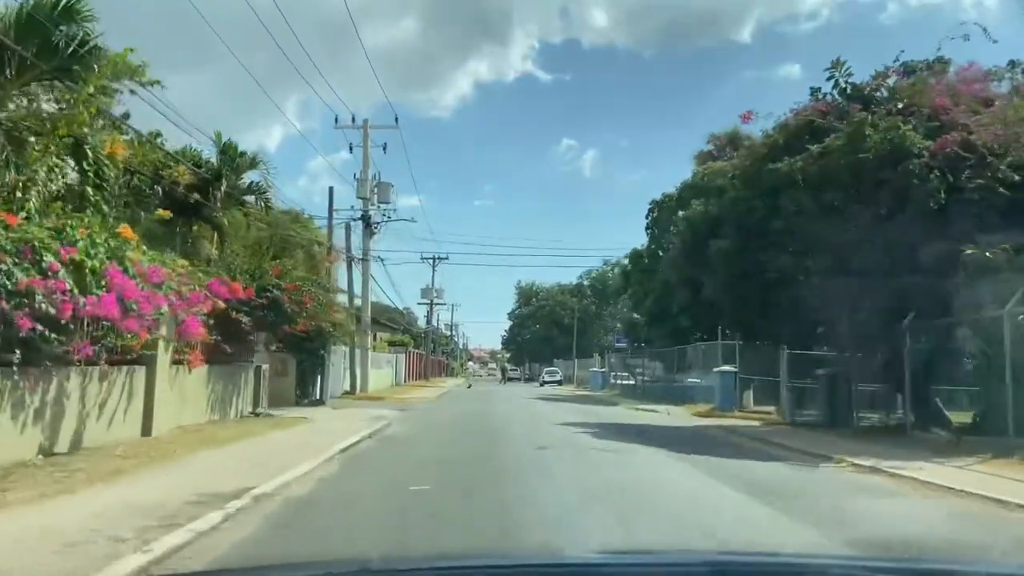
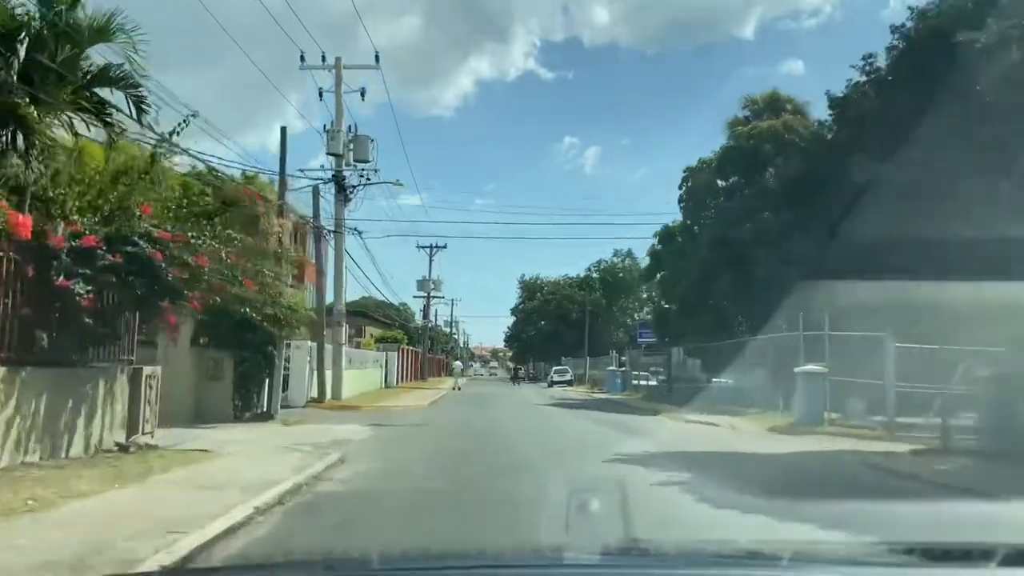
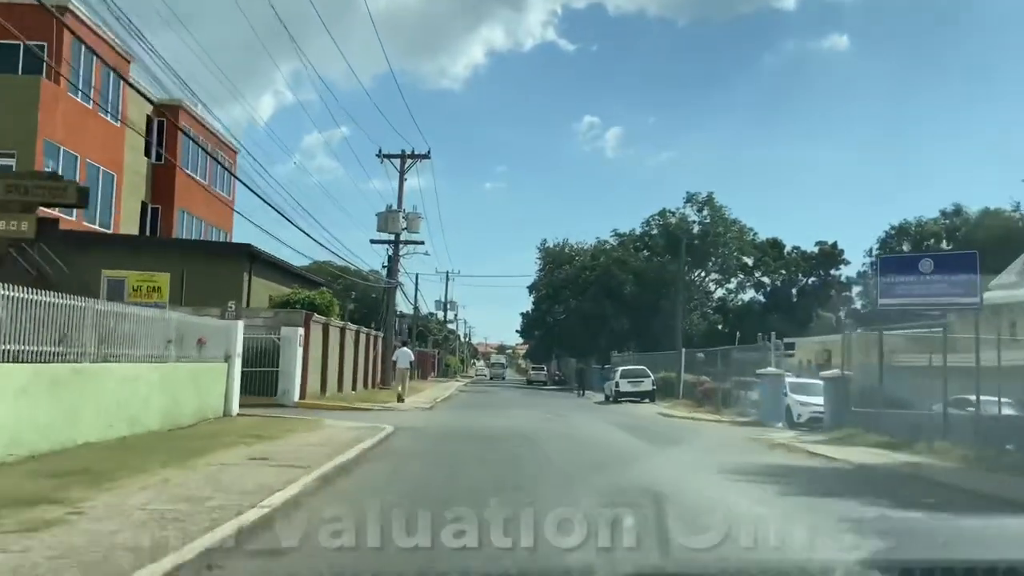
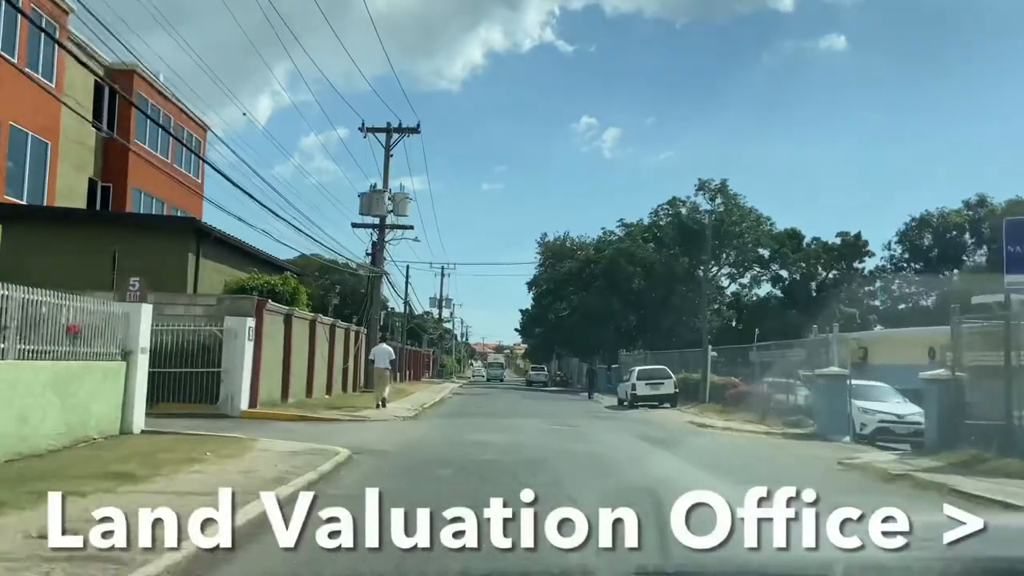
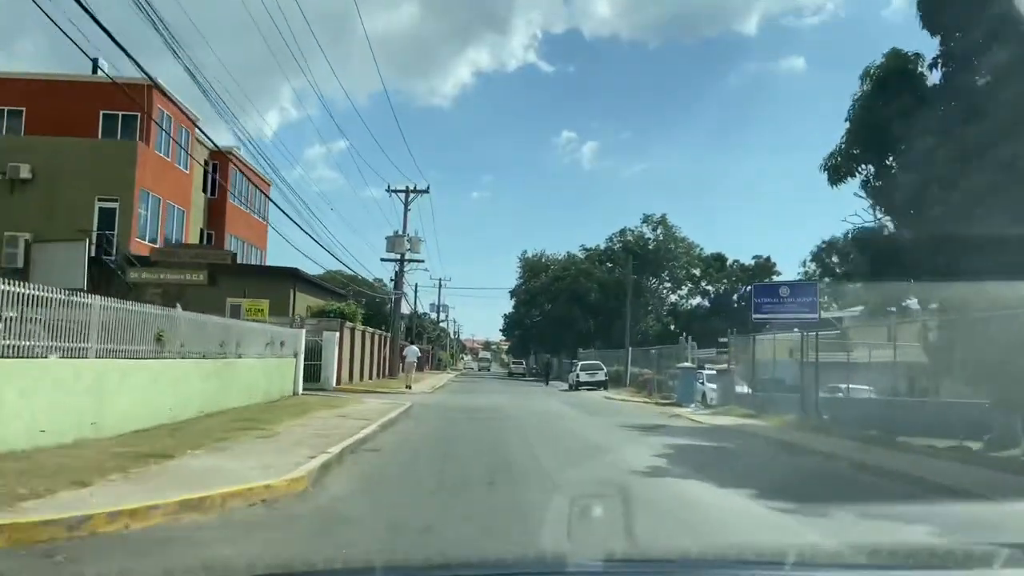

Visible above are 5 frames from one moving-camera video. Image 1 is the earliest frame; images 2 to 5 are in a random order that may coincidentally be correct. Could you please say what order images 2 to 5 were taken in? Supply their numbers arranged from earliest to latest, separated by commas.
2, 5, 3, 4
